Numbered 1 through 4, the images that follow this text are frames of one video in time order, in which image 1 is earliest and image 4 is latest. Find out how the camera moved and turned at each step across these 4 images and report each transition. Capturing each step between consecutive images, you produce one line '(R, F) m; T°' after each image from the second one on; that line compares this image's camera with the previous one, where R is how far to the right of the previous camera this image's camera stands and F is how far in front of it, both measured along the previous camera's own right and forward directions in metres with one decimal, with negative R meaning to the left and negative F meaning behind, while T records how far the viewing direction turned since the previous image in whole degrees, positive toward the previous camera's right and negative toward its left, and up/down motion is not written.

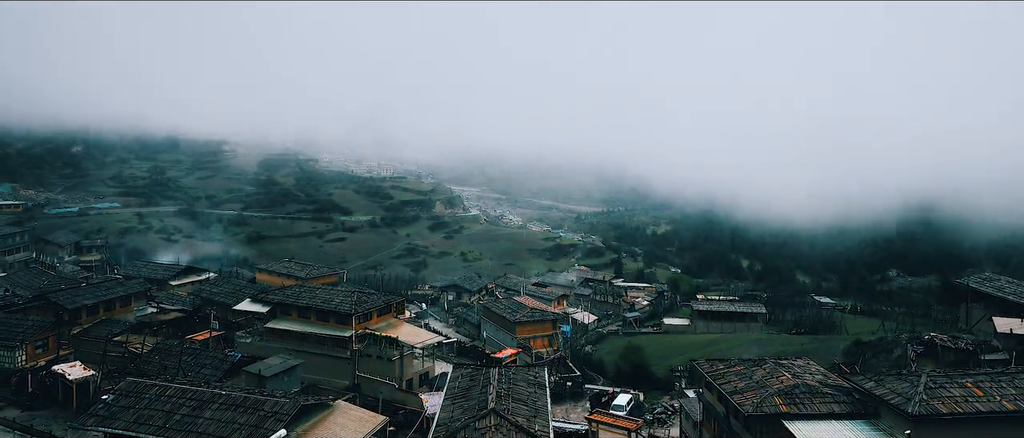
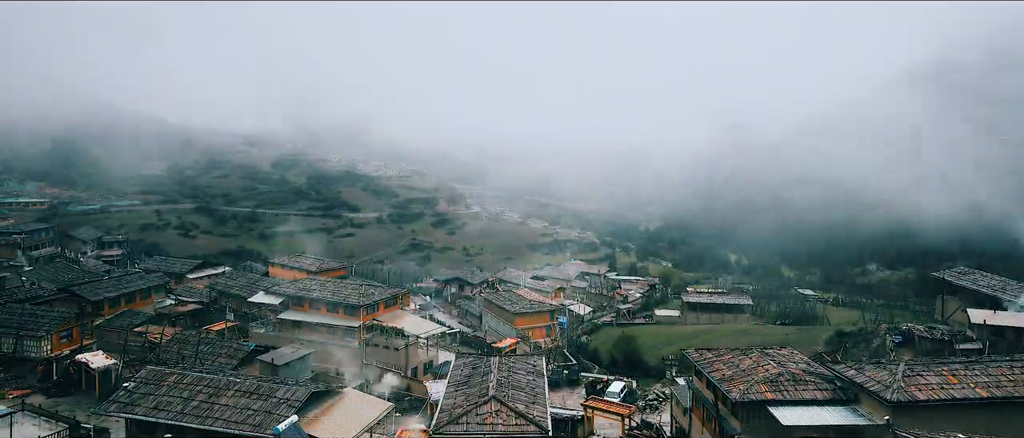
(+0.1, -1.2) m; 0°
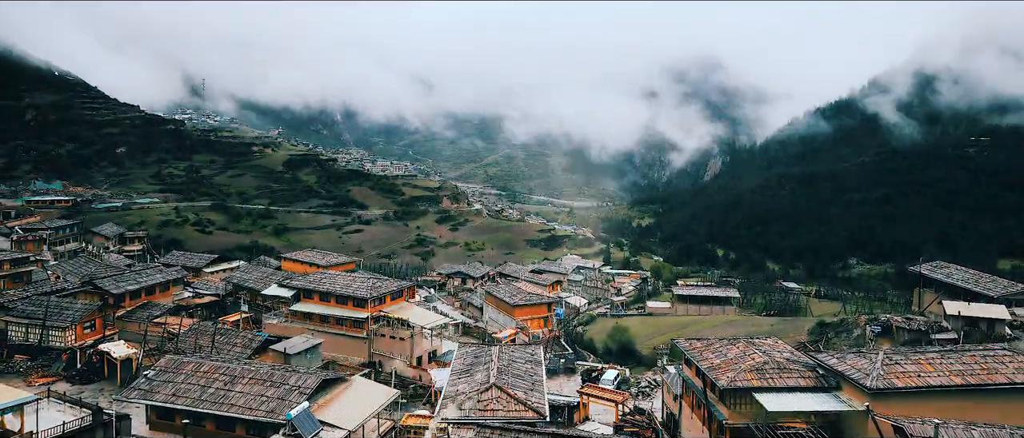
(+0.2, -1.3) m; 0°
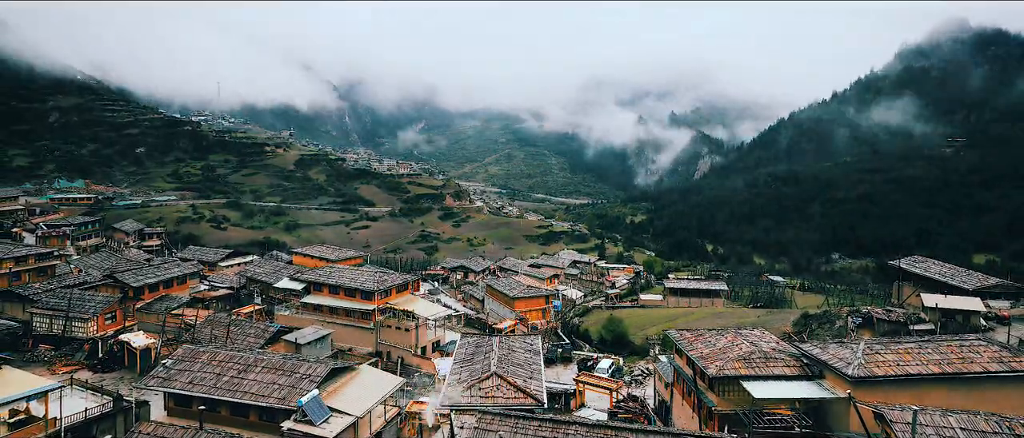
(+0.2, -1.3) m; 0°
